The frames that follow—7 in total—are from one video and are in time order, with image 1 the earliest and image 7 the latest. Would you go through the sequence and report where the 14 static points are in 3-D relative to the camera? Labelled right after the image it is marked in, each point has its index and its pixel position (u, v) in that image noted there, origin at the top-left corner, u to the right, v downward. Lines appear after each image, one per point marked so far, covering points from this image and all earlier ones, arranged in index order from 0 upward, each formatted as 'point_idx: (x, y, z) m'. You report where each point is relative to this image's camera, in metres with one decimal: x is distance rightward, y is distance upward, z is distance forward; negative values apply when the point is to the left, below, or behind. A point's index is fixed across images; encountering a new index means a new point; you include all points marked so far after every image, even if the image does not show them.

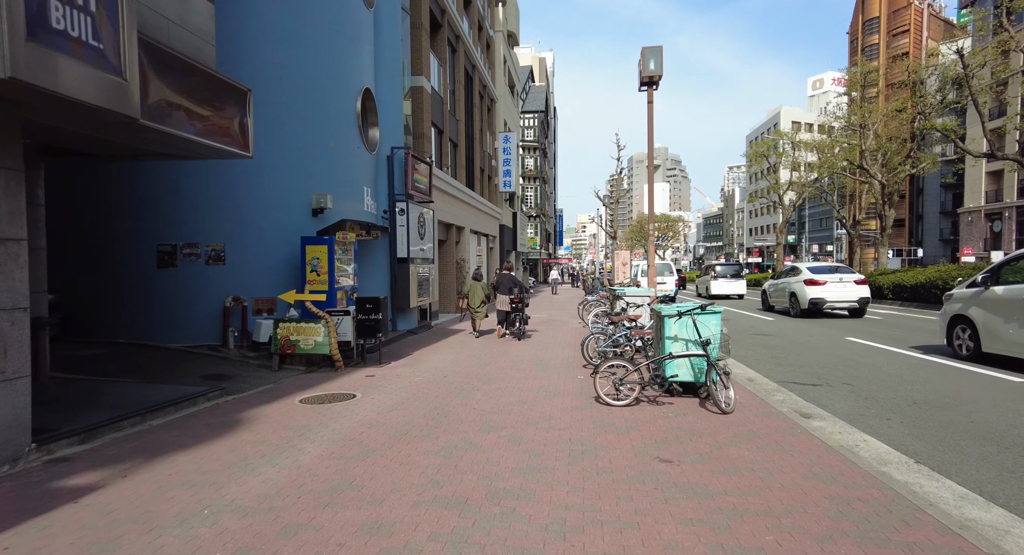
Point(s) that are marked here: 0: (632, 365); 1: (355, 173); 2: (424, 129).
0: (+1.4, -1.0, +6.6) m
1: (-3.5, +2.3, +12.5) m
2: (-2.8, +4.7, +17.8) m
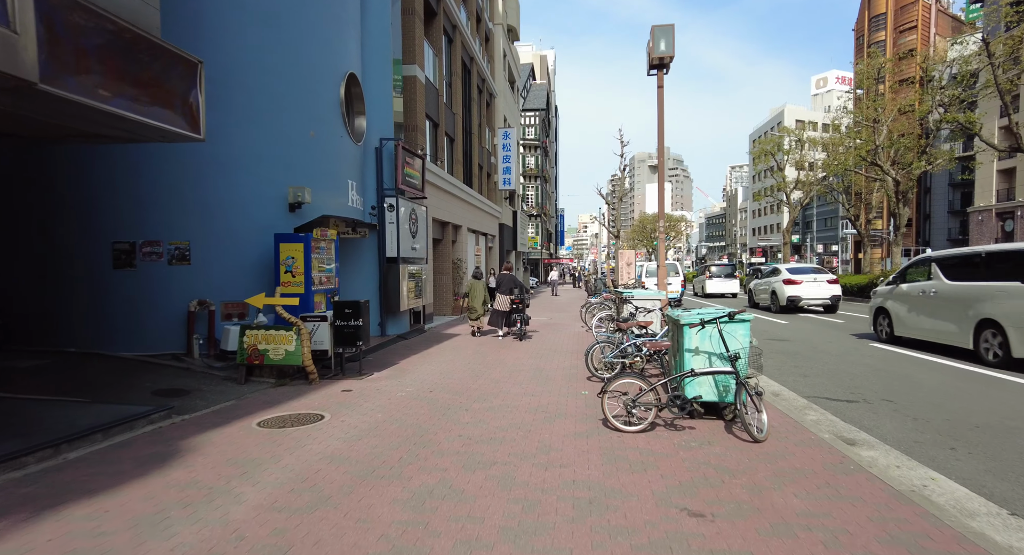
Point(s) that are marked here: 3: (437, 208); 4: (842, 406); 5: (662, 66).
0: (+1.3, -1.1, +5.6) m
1: (-3.5, +2.3, +11.5) m
2: (-2.8, +4.7, +16.8) m
3: (-2.5, +2.3, +18.6) m
4: (+4.2, -1.6, +7.2) m
5: (+2.8, +4.0, +10.6) m
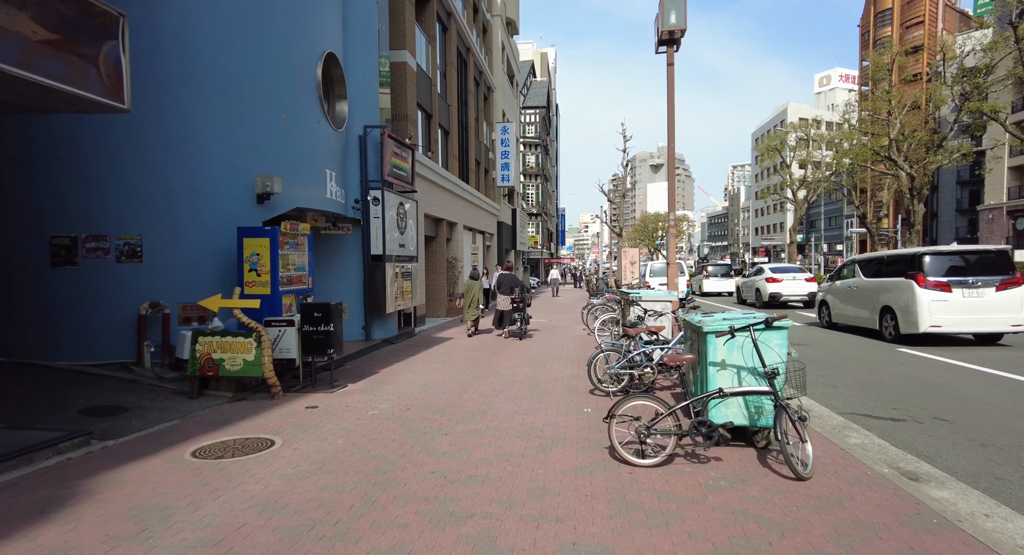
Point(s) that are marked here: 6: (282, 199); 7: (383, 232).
0: (+1.2, -1.0, +4.5) m
1: (-3.6, +2.3, +10.5) m
2: (-2.9, +4.7, +15.8) m
3: (-2.6, +2.3, +17.6) m
4: (+4.1, -1.6, +6.2) m
5: (+2.7, +4.0, +9.6) m
6: (-3.8, +1.3, +9.5) m
7: (-2.9, +1.0, +12.5) m
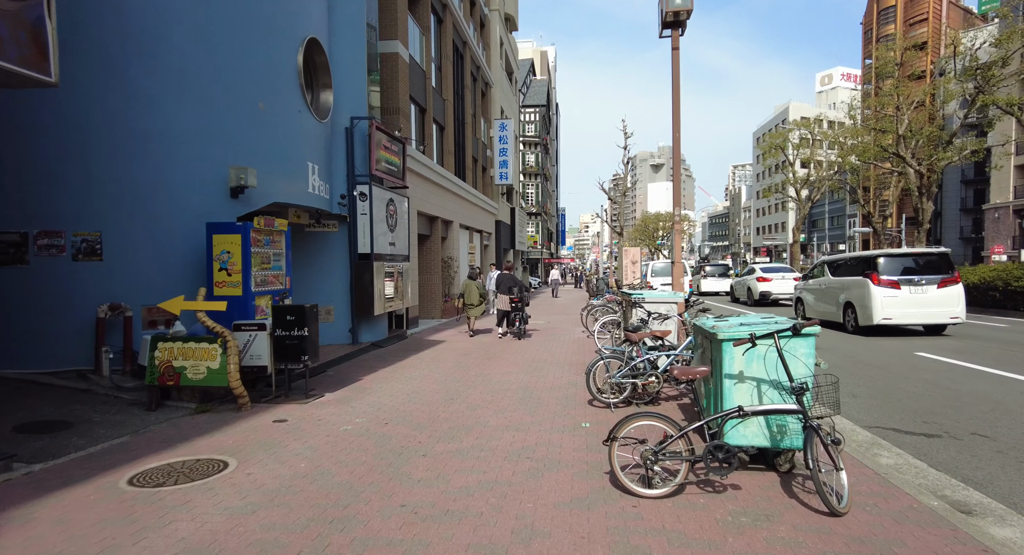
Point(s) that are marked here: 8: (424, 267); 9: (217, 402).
0: (+1.1, -1.0, +3.9) m
1: (-3.8, +2.3, +9.9) m
2: (-3.0, +4.7, +15.1) m
3: (-2.7, +2.3, +16.9) m
4: (+4.0, -1.6, +5.5) m
5: (+2.6, +4.0, +8.9) m
6: (-3.9, +1.3, +8.8) m
7: (-3.0, +1.0, +11.9) m
8: (-2.9, +0.3, +18.6) m
9: (-3.5, -1.5, +6.7) m
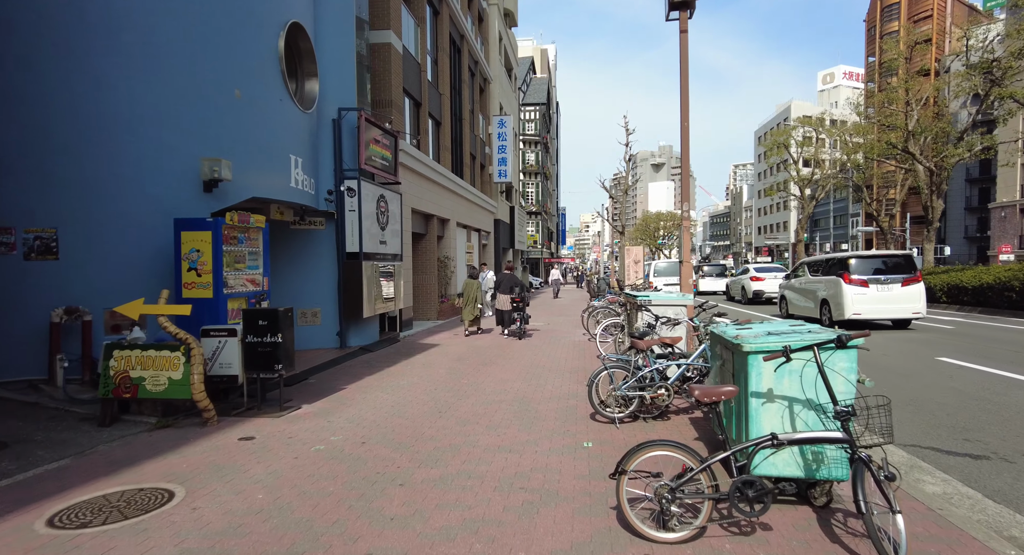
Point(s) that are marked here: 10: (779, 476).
0: (+1.1, -1.0, +3.2) m
1: (-3.8, +2.3, +9.2) m
2: (-3.1, +4.7, +14.5) m
3: (-2.7, +2.3, +16.3) m
4: (+3.9, -1.6, +4.9) m
5: (+2.5, +4.0, +8.3) m
6: (-4.0, +1.3, +8.2) m
7: (-3.0, +1.0, +11.2) m
8: (-3.0, +0.3, +18.0) m
9: (-3.5, -1.5, +6.1) m
10: (+1.7, -1.2, +3.5) m
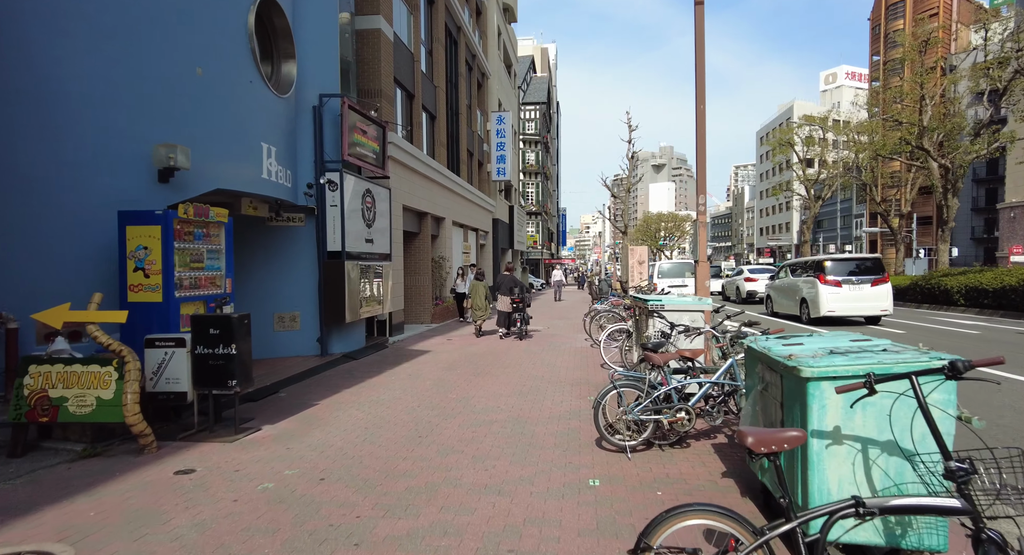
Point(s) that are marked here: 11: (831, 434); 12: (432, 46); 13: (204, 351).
0: (+1.0, -1.1, +2.3) m
1: (-3.9, +2.3, +8.3) m
2: (-3.2, +4.6, +13.6) m
3: (-2.8, +2.2, +15.4) m
4: (+3.8, -1.6, +4.0) m
5: (+2.5, +4.0, +7.4) m
6: (-4.1, +1.3, +7.3) m
7: (-3.1, +1.0, +10.3) m
8: (-3.0, +0.3, +17.1) m
9: (-3.6, -1.5, +5.2) m
10: (+1.6, -1.2, +2.6) m
11: (+1.6, -0.8, +2.8) m
12: (-2.7, +7.9, +19.2) m
13: (-3.0, -0.7, +5.6) m
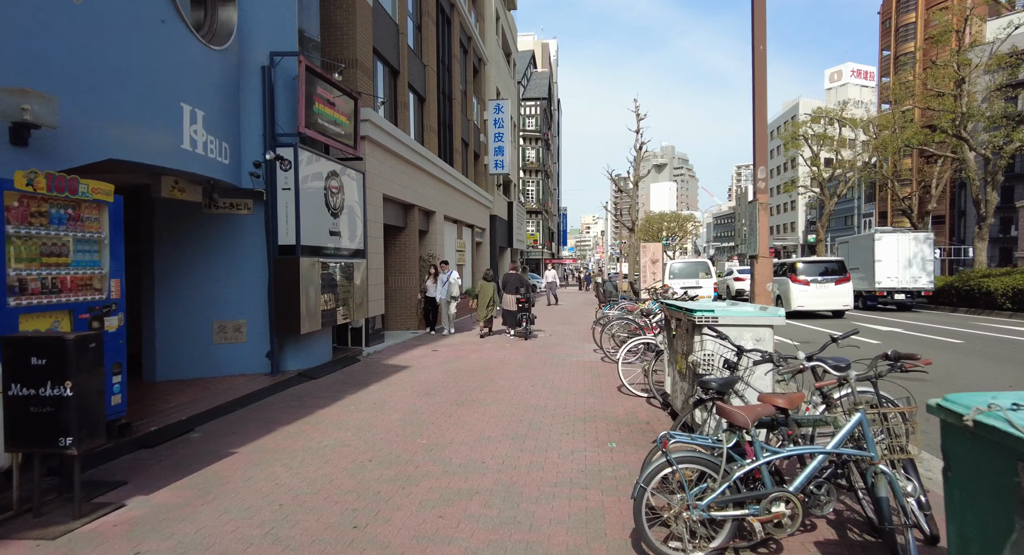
0: (+0.9, -1.1, +0.4) m
1: (-3.9, +2.3, +6.4) m
2: (-3.2, +4.6, +11.6) m
3: (-2.8, +2.2, +13.5) m
4: (+3.8, -1.6, +2.0) m
5: (+2.4, +3.9, +5.4) m
6: (-4.1, +1.3, +5.4) m
7: (-3.2, +1.0, +8.4) m
8: (-3.1, +0.3, +15.1) m
9: (-3.7, -1.5, +3.2) m
10: (+1.5, -1.3, +0.6) m
11: (+1.5, -0.8, +0.8) m
12: (-2.8, +7.9, +17.3) m
13: (-3.1, -0.7, +3.6) m
